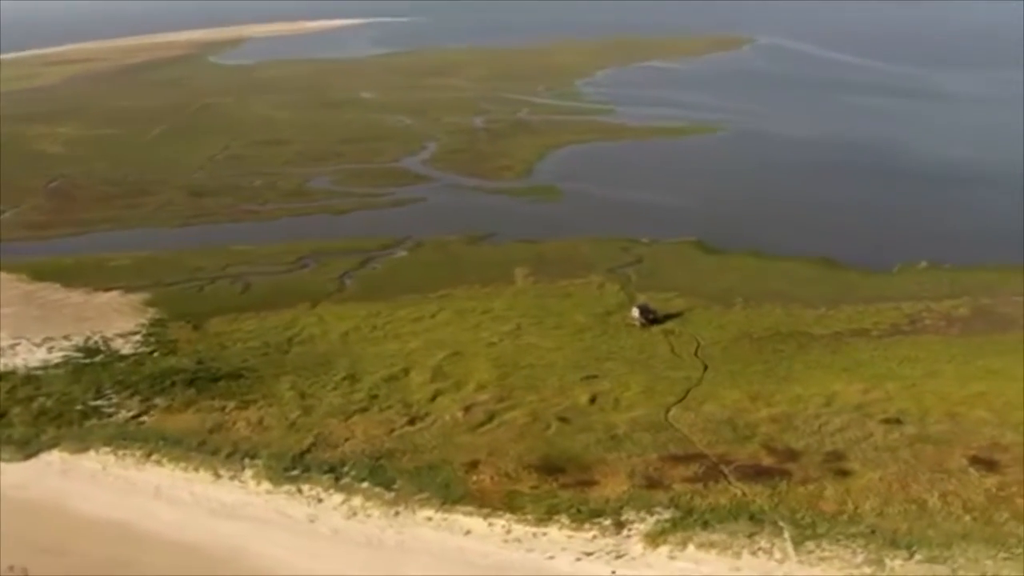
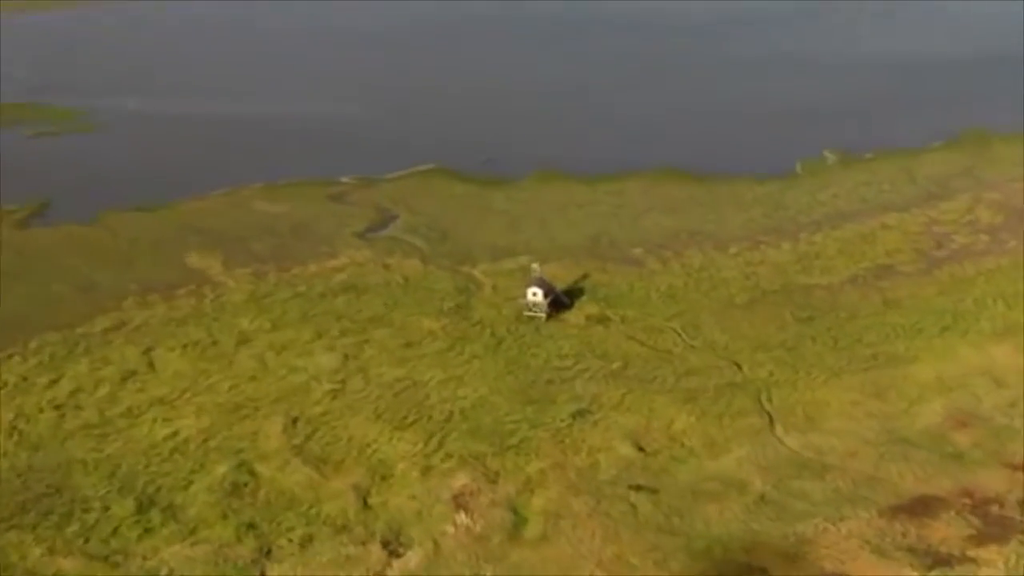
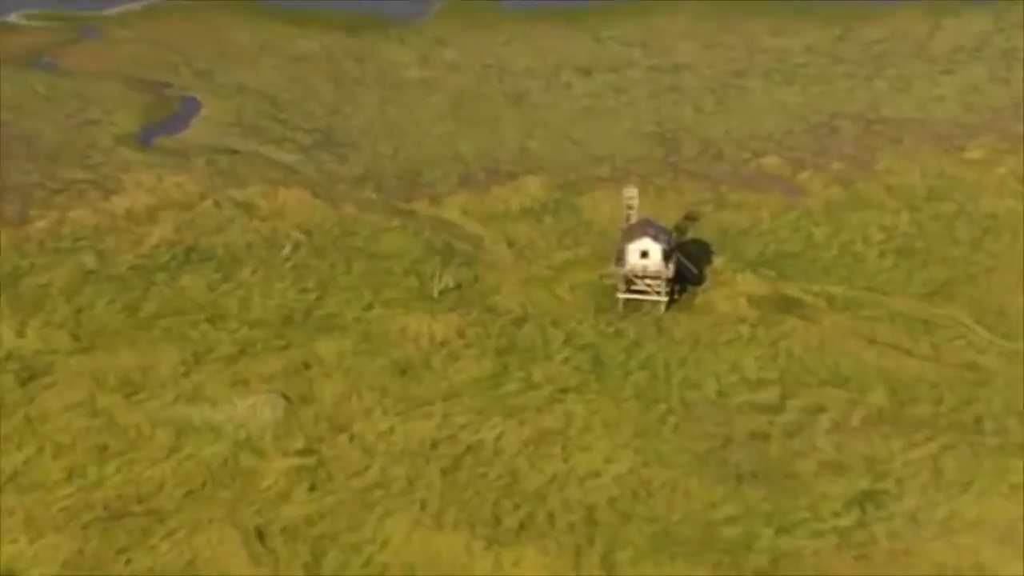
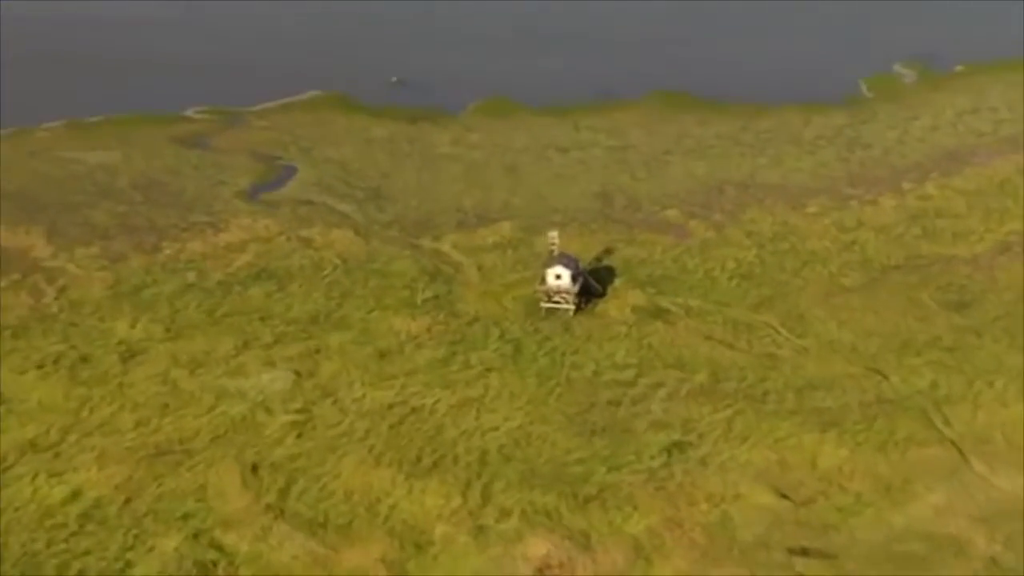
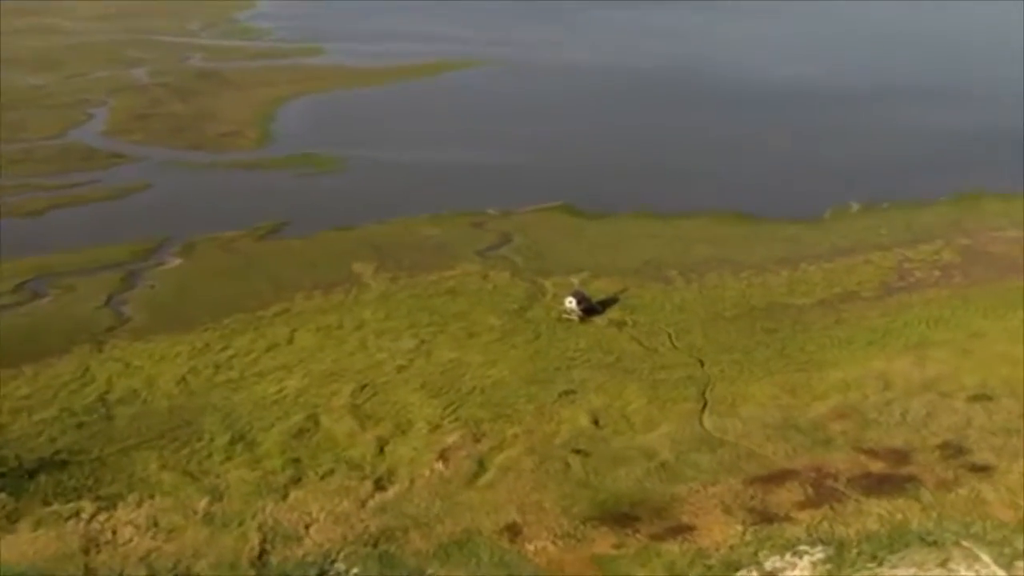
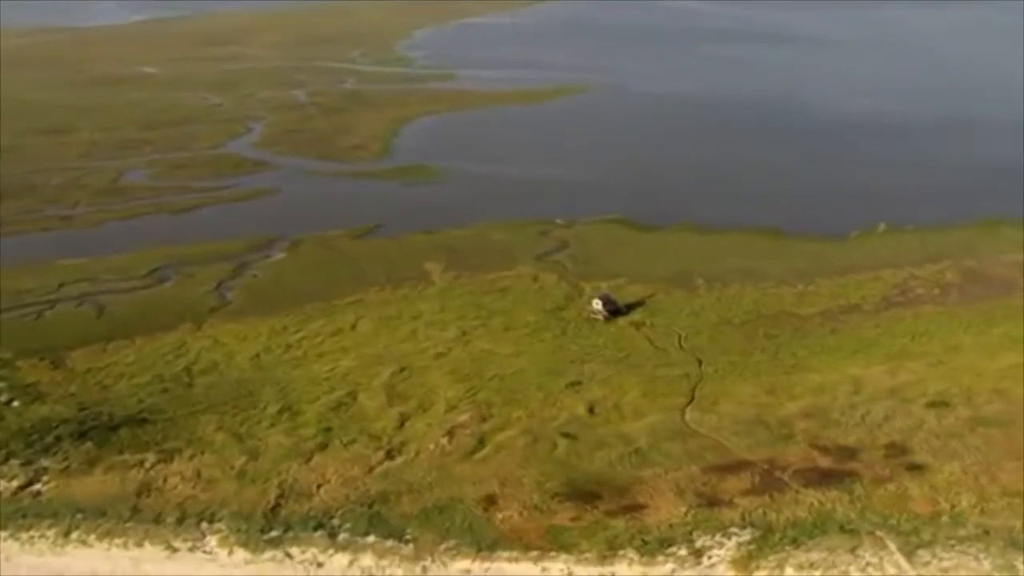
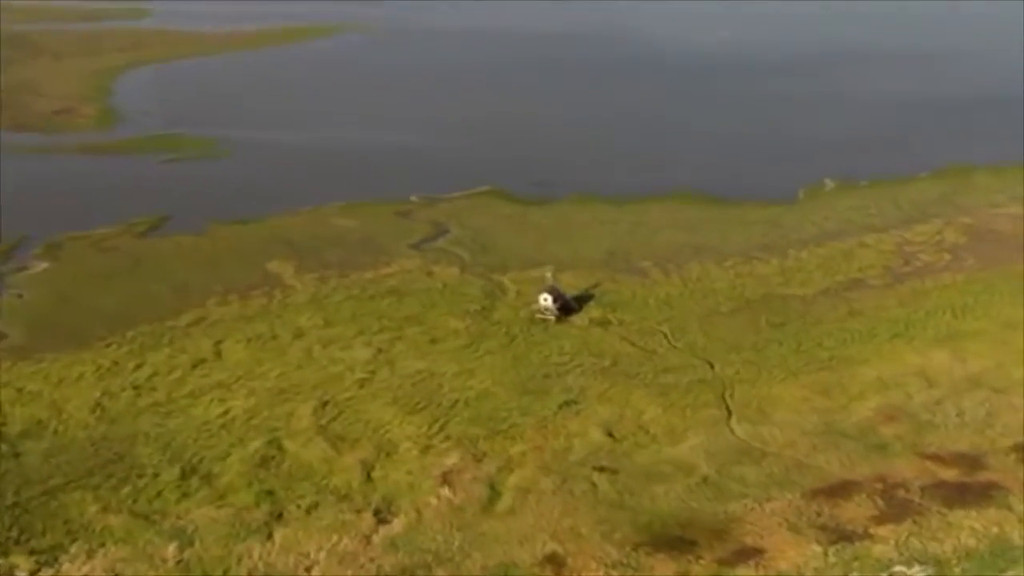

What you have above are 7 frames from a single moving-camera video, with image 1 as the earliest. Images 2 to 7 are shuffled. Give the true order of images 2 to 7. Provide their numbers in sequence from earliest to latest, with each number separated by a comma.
6, 5, 7, 2, 4, 3
